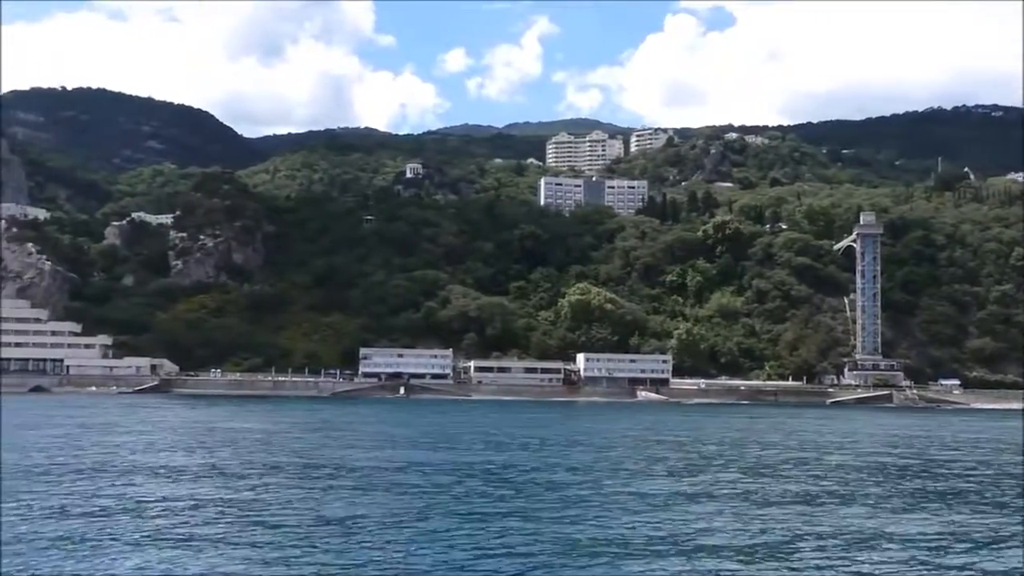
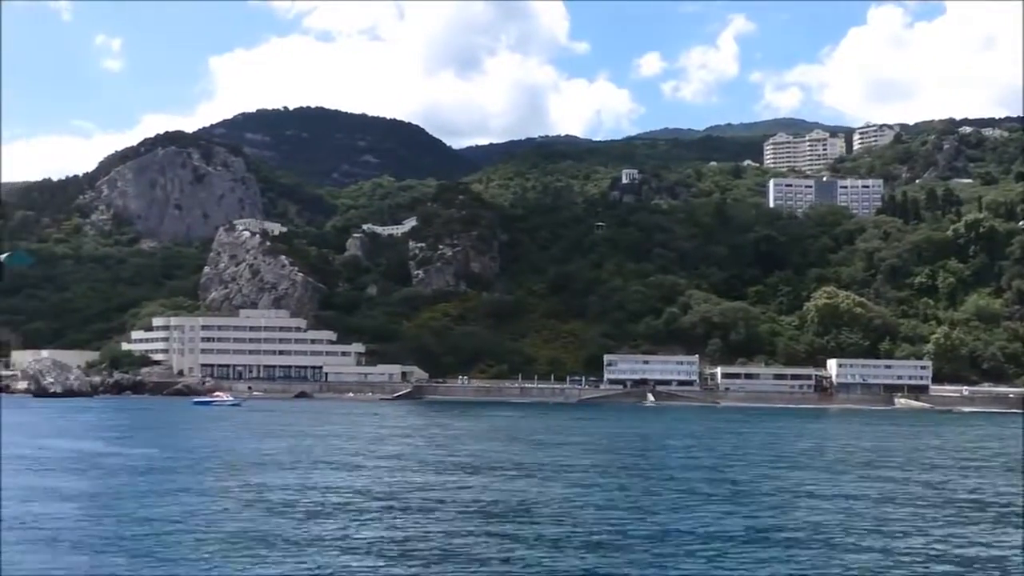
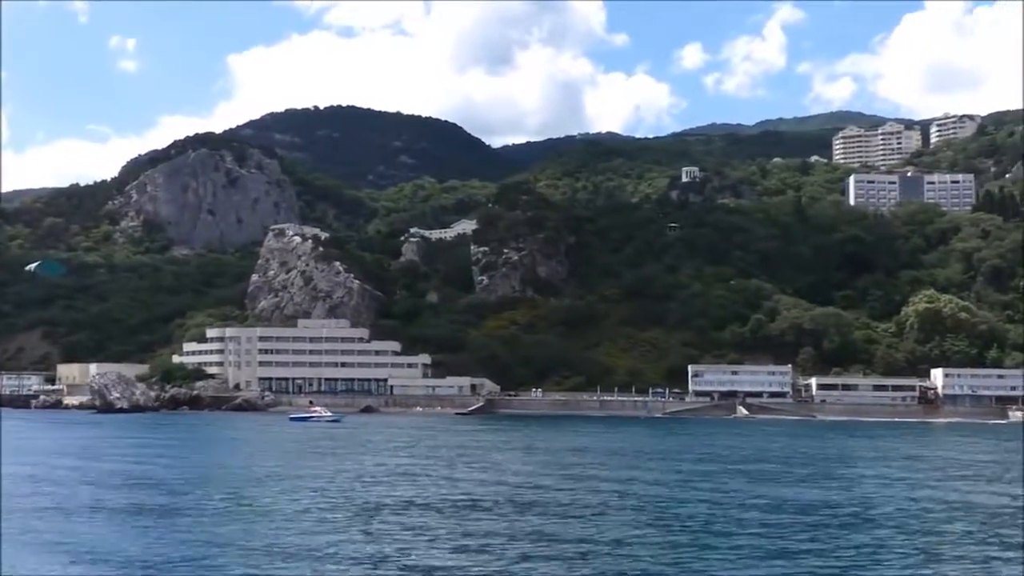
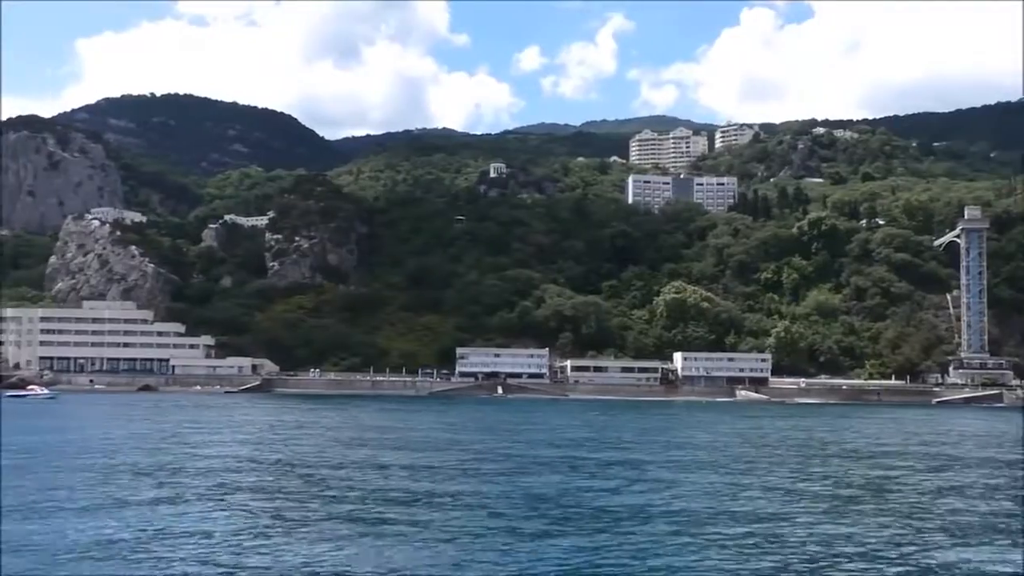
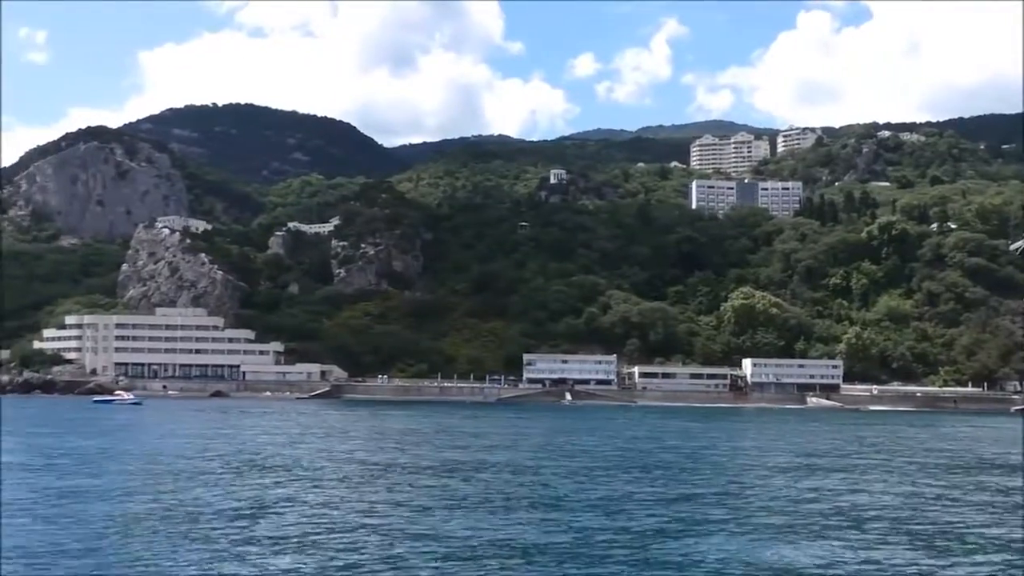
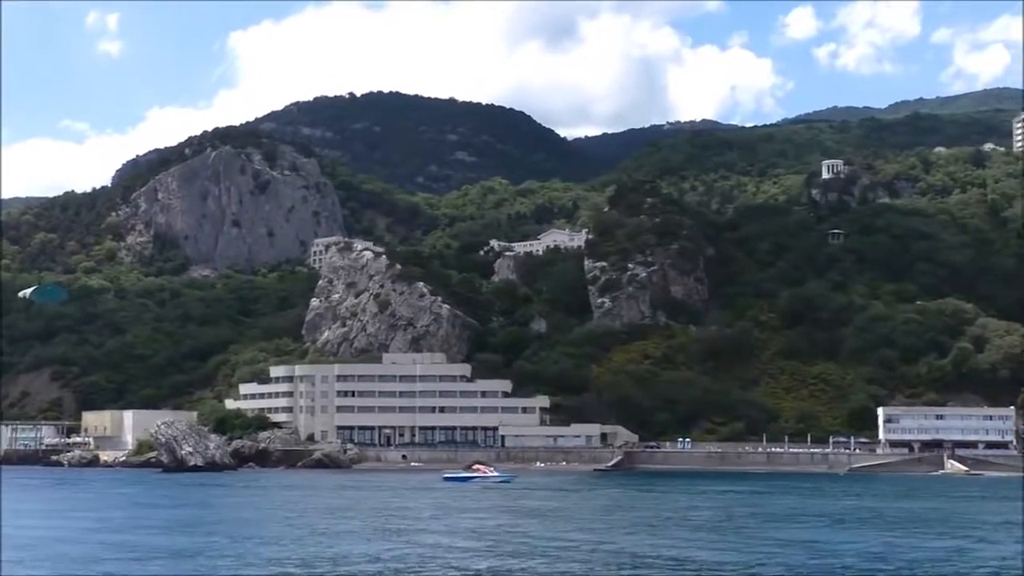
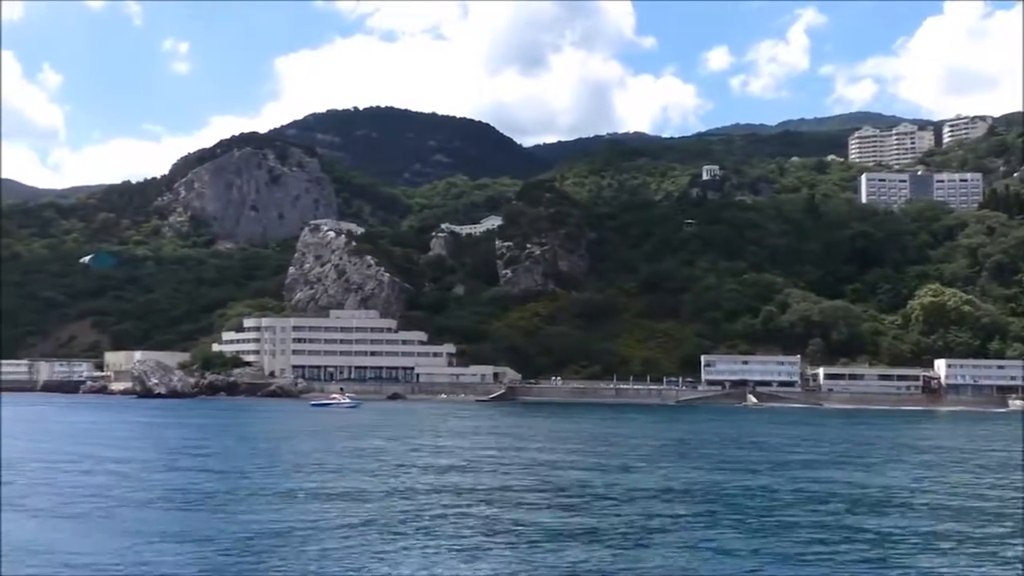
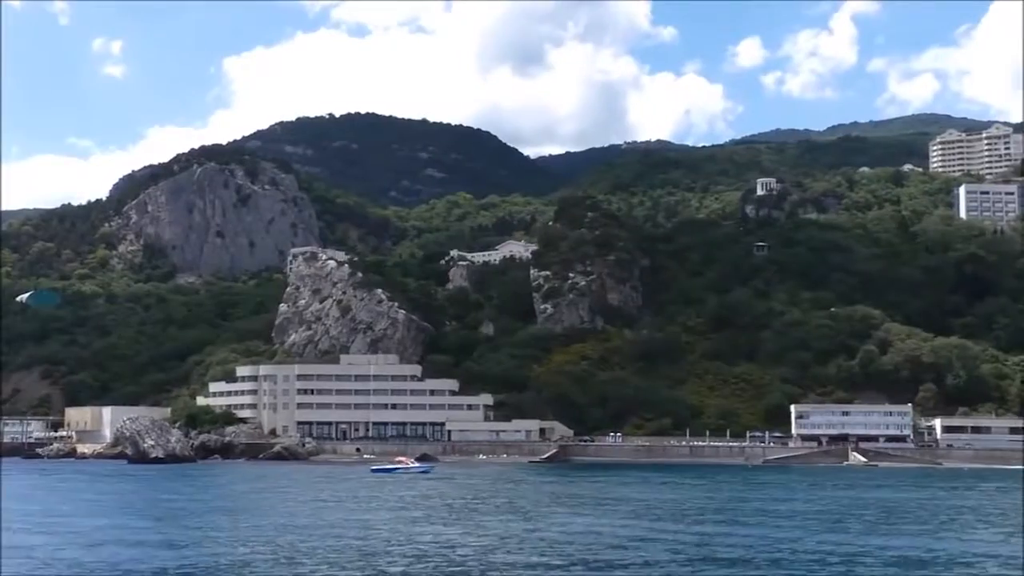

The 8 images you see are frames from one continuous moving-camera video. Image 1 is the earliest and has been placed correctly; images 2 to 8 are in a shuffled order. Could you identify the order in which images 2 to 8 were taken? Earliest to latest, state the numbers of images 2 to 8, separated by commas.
4, 5, 2, 7, 3, 8, 6
